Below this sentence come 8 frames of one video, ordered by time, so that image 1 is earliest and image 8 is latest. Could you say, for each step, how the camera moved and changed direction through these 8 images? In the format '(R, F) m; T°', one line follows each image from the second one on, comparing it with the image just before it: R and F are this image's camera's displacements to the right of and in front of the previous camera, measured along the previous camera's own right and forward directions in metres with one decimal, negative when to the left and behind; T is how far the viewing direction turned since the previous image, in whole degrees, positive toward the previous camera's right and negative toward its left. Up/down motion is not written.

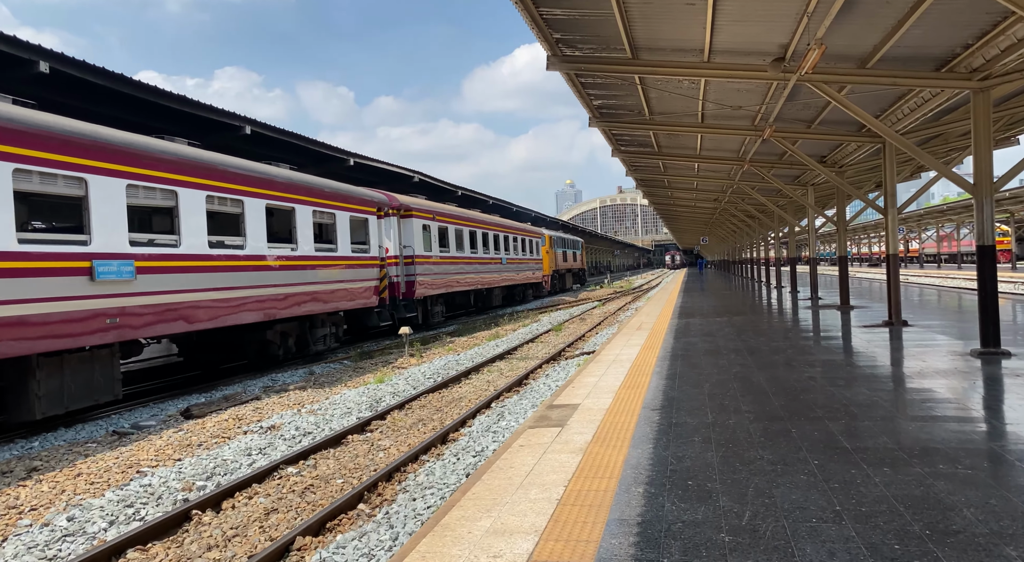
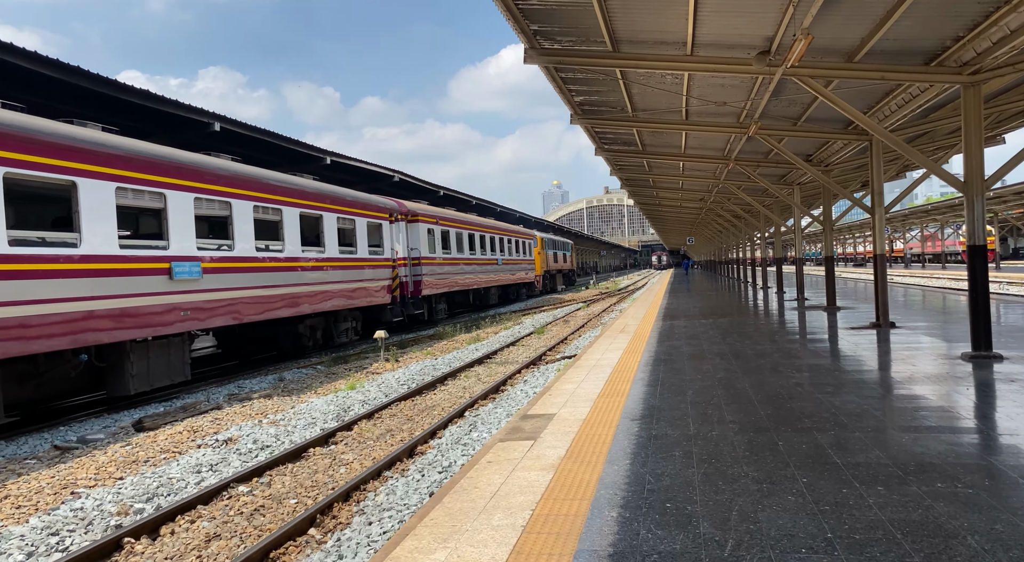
(+0.1, +0.4) m; +1°
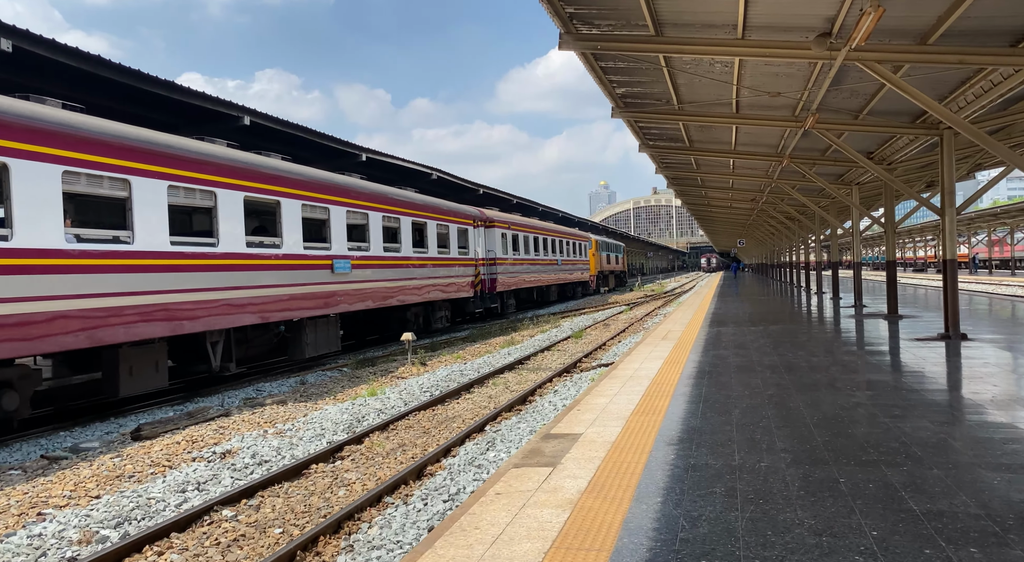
(+0.2, +0.6) m; -4°
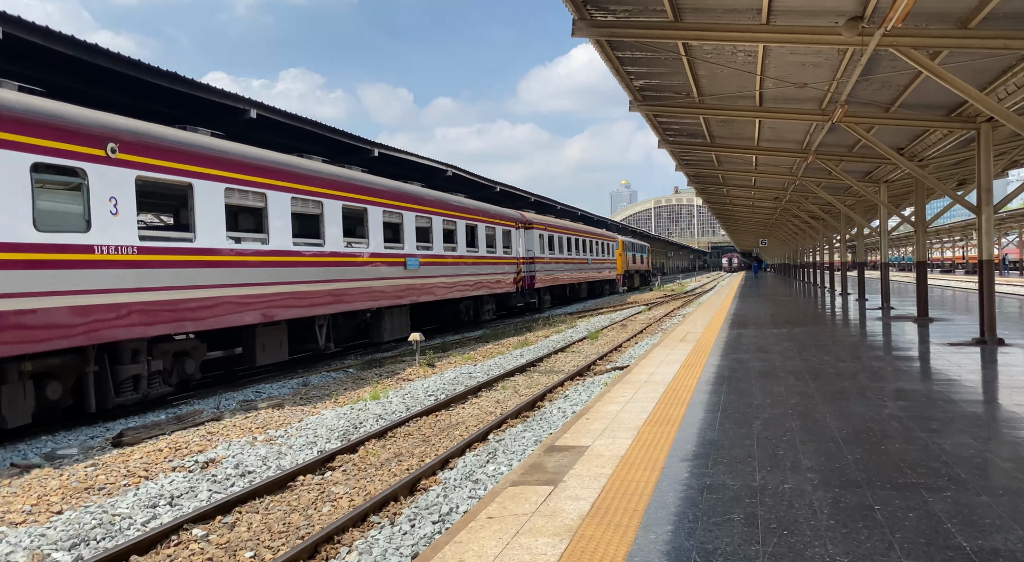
(+0.1, +0.4) m; -2°
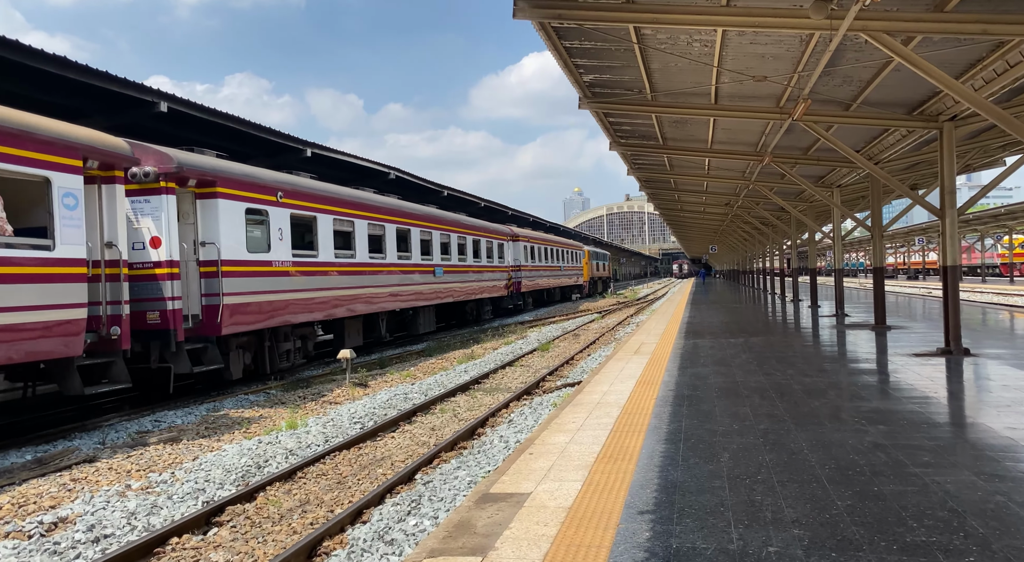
(+0.2, +0.9) m; +4°
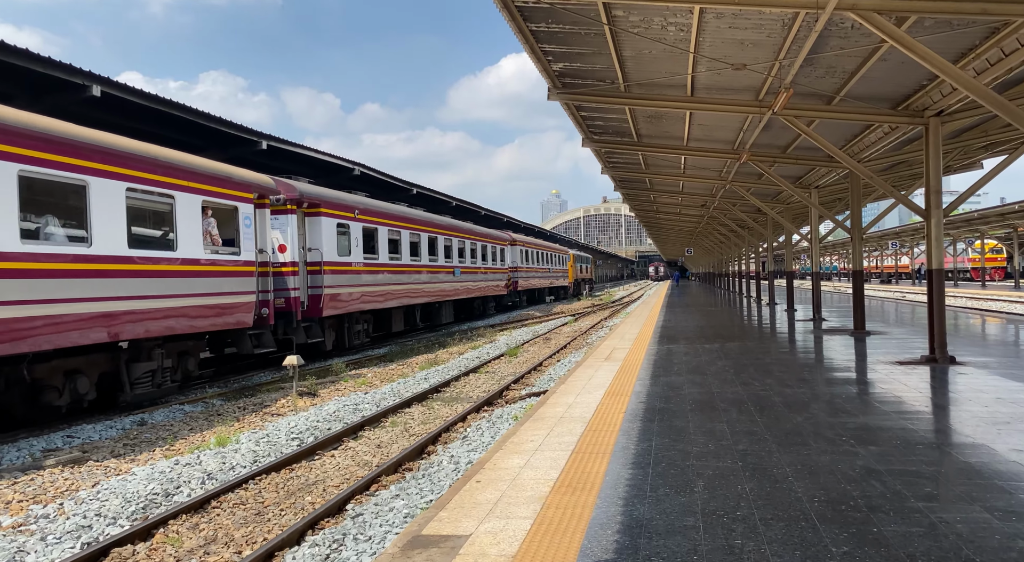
(+0.2, +0.7) m; +2°
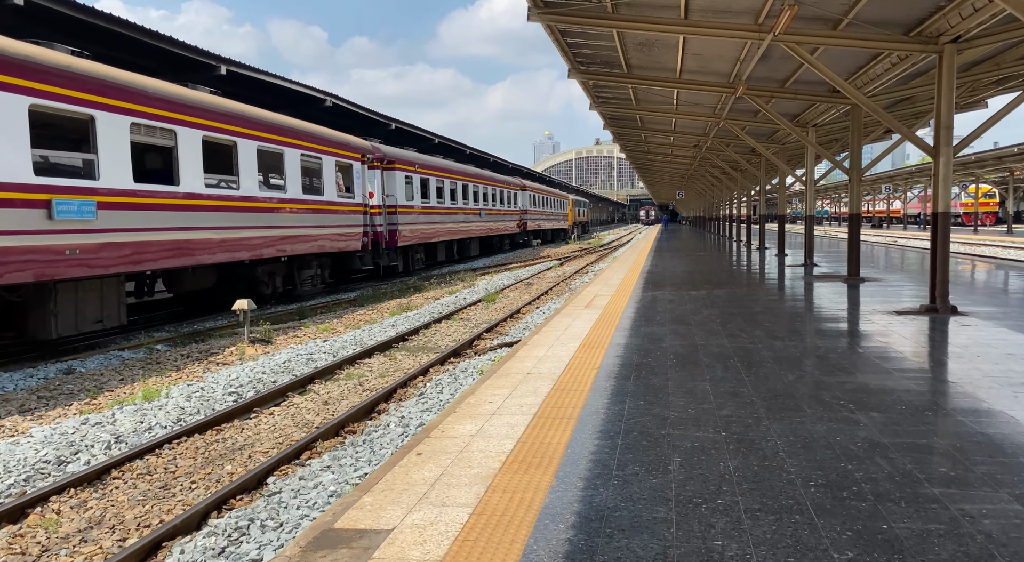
(+0.3, +0.7) m; +1°
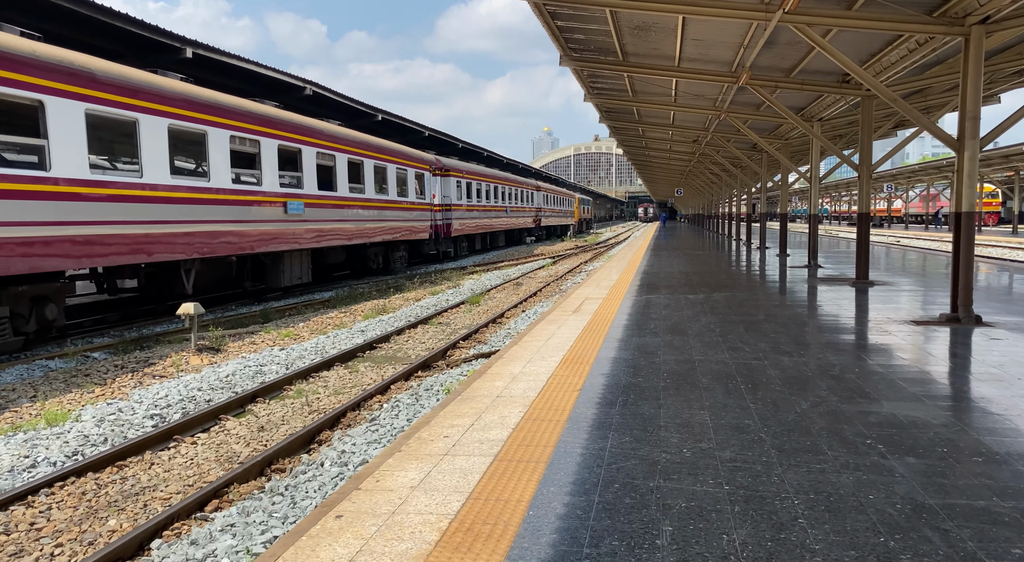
(+0.2, +0.8) m; 0°
